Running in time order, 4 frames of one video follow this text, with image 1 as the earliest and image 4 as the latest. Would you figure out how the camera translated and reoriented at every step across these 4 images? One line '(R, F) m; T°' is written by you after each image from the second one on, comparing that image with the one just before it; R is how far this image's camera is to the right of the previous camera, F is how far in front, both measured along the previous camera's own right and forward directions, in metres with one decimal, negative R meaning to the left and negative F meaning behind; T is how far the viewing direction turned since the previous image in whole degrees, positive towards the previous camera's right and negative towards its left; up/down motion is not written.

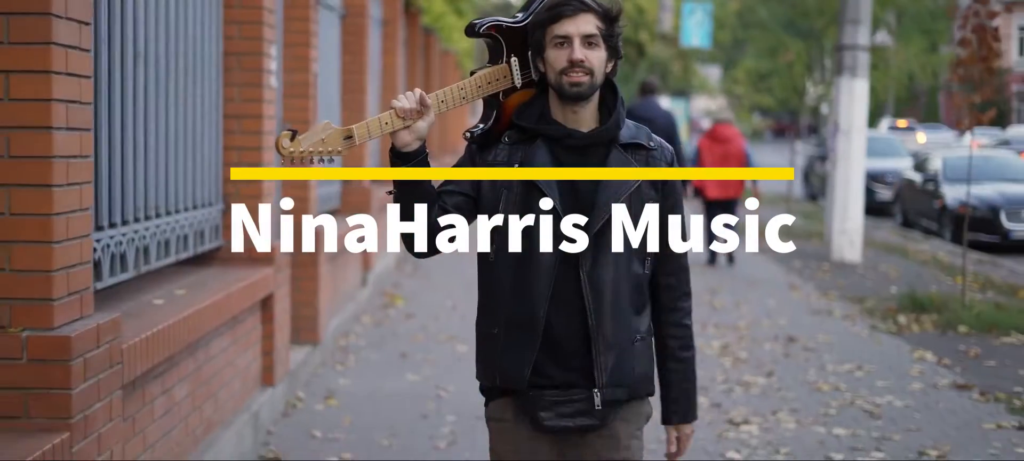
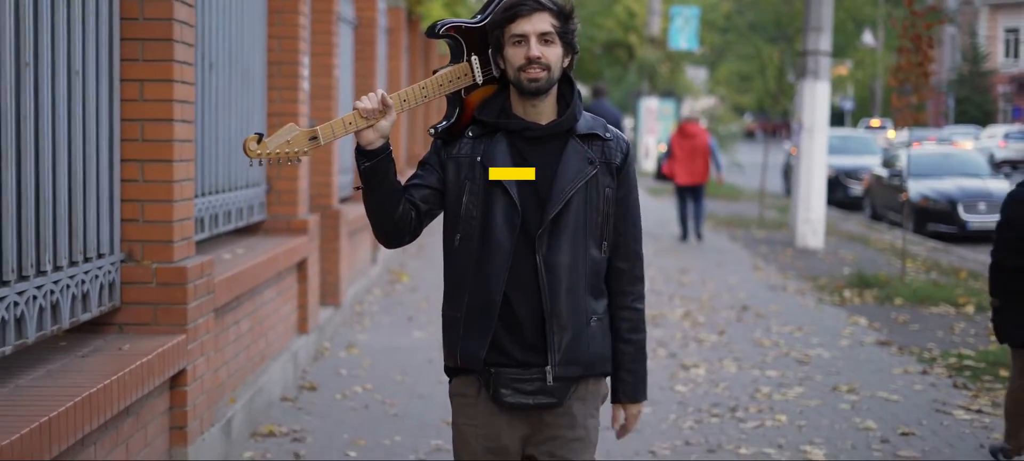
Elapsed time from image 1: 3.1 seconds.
(0.0, -1.5) m; 0°
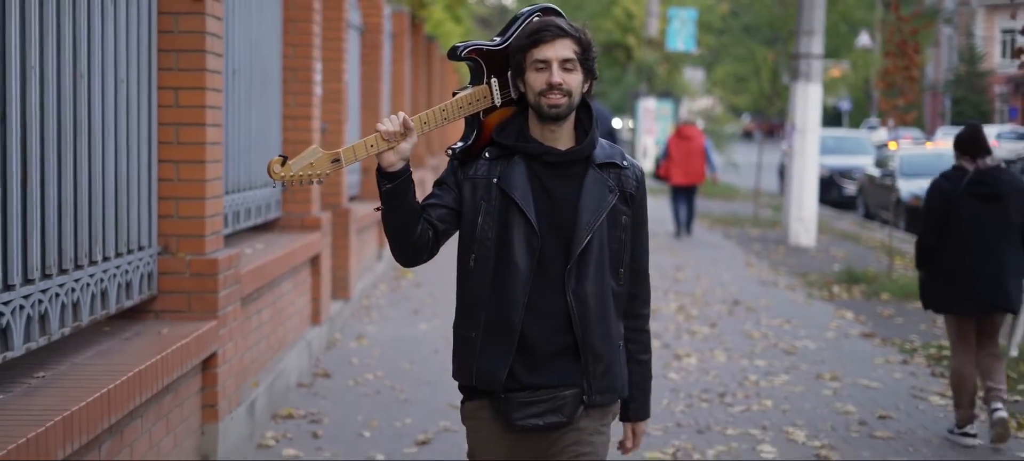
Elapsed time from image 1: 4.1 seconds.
(0.0, -0.5) m; 0°
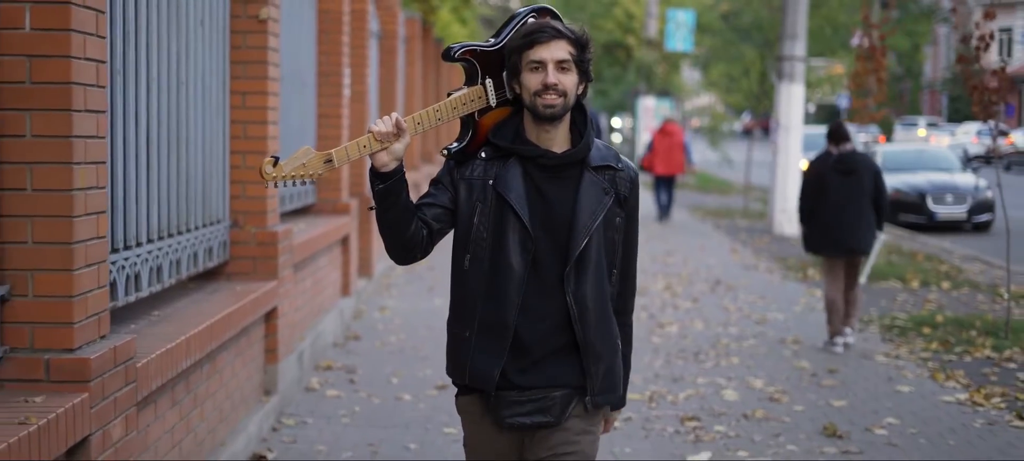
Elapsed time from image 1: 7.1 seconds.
(0.0, -1.3) m; 0°
